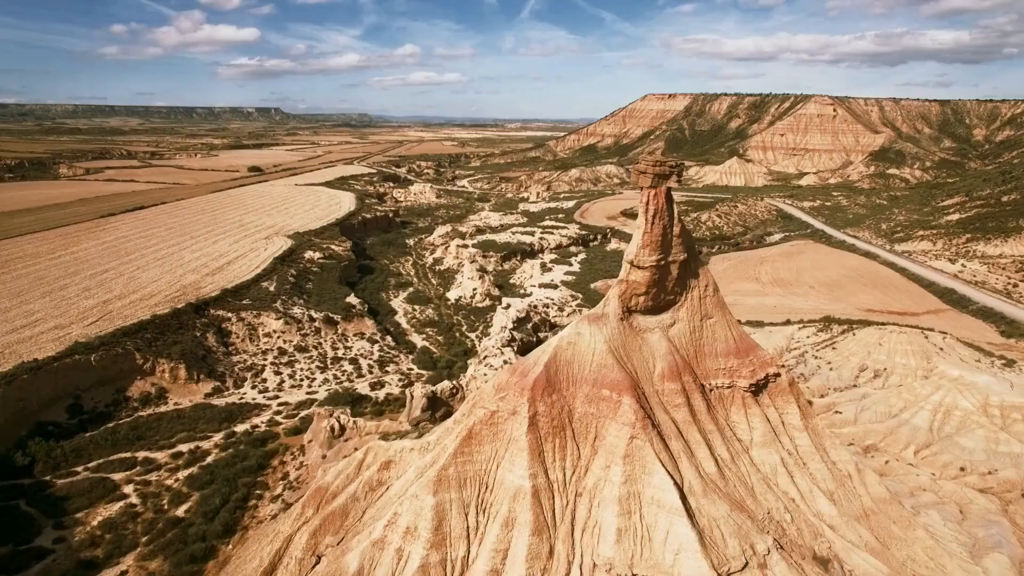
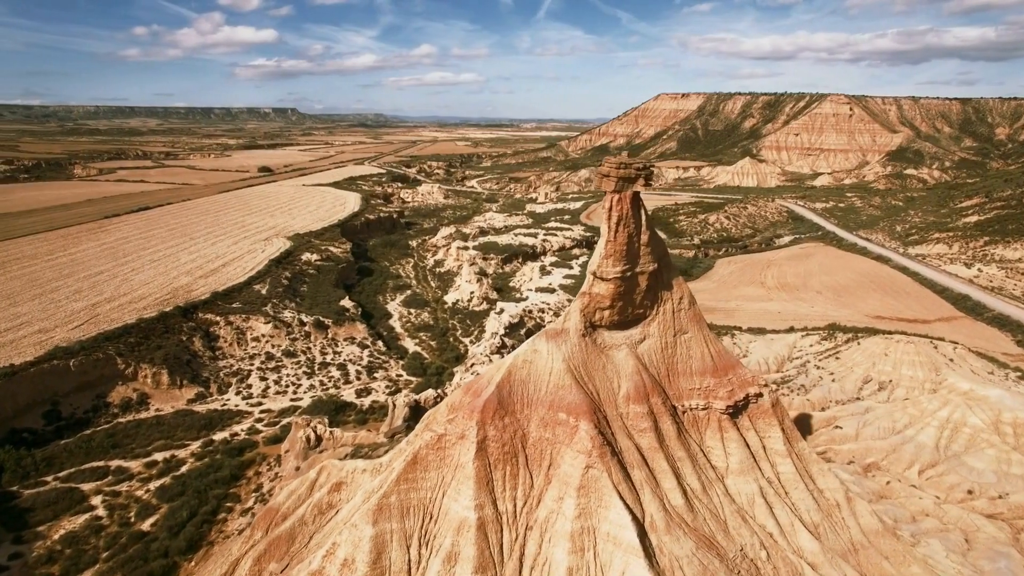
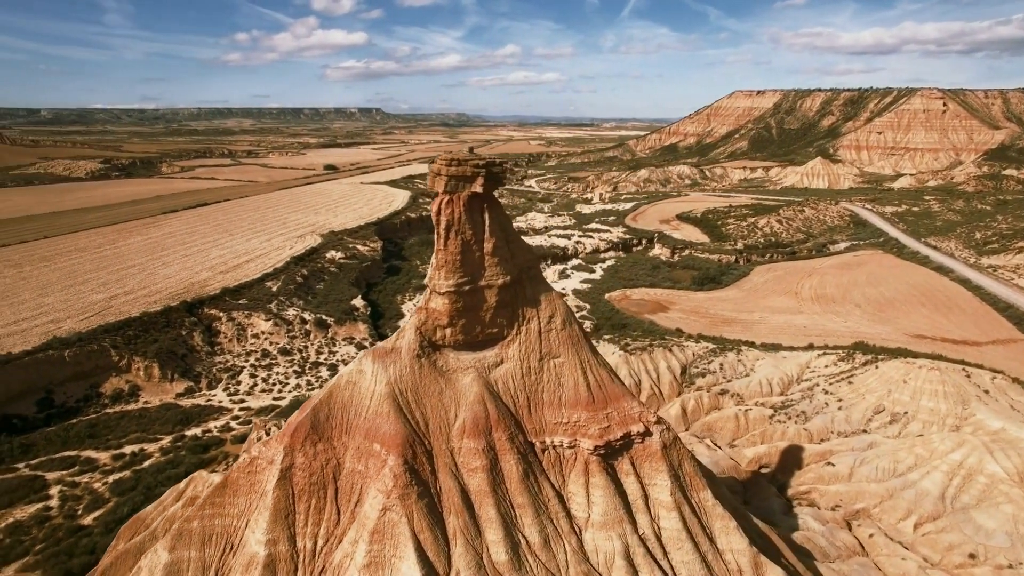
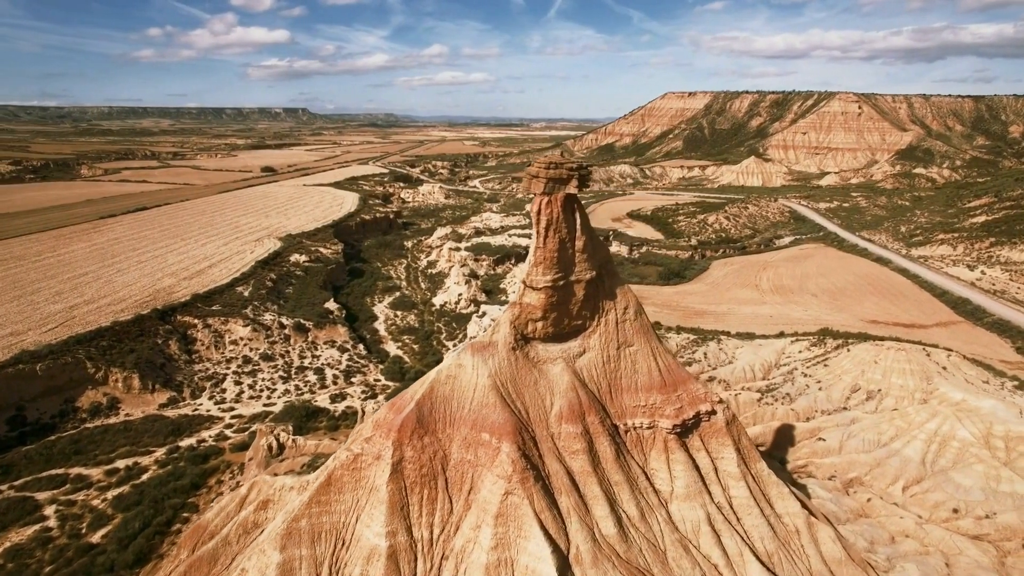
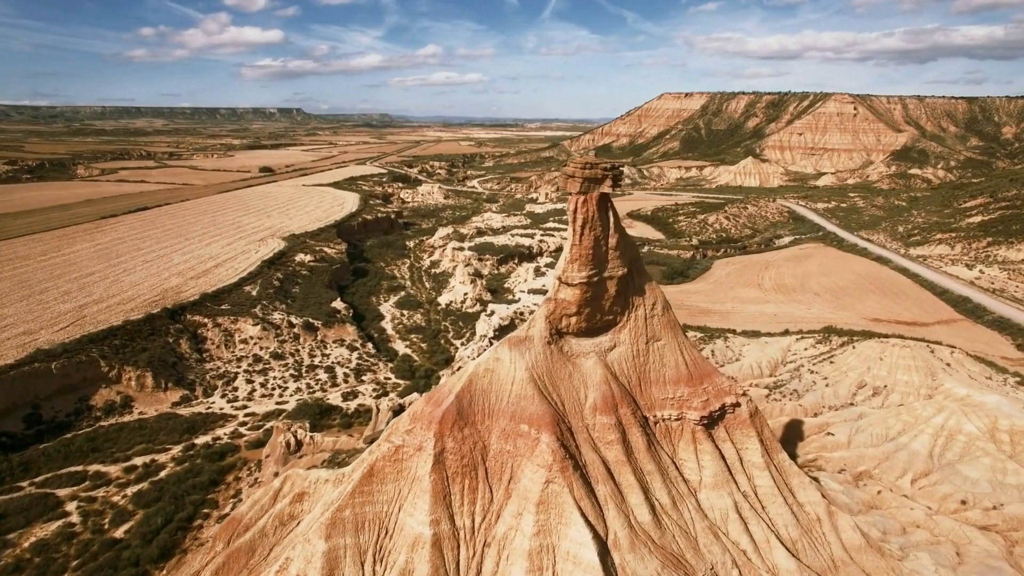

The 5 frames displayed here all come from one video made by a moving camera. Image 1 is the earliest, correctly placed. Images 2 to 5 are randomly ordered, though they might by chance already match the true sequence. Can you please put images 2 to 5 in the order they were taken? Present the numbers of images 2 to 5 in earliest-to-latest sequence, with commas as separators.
2, 5, 4, 3
